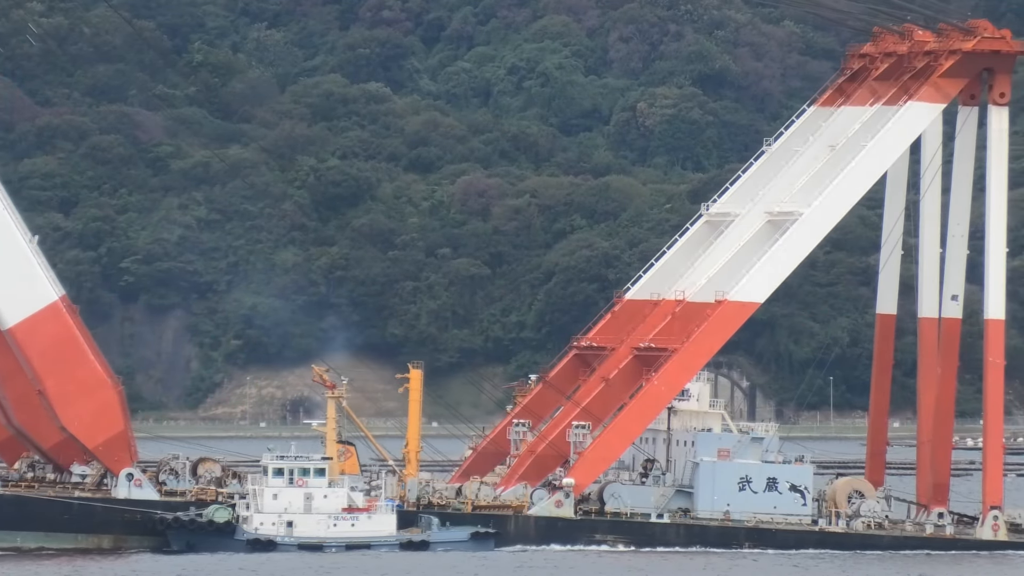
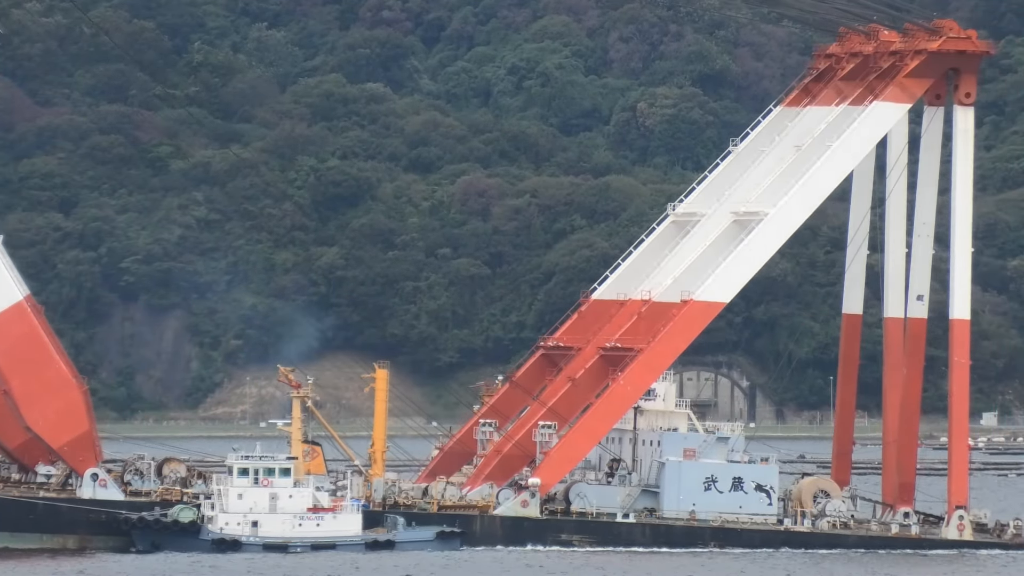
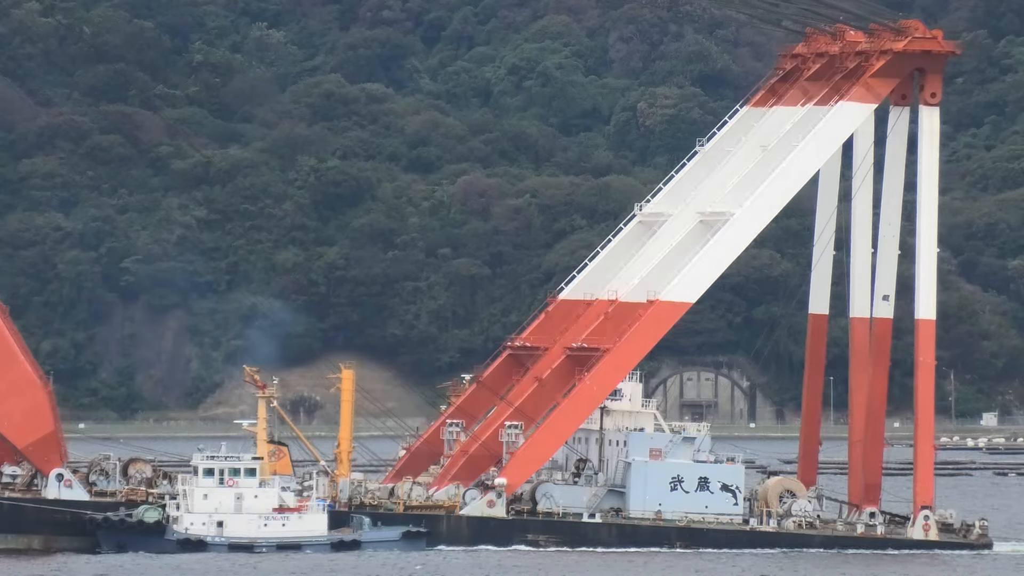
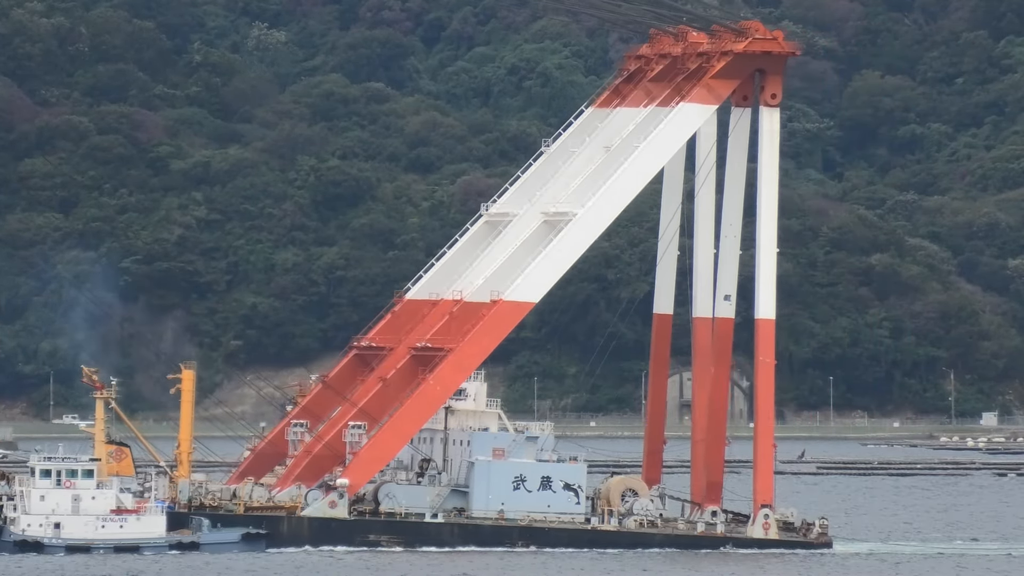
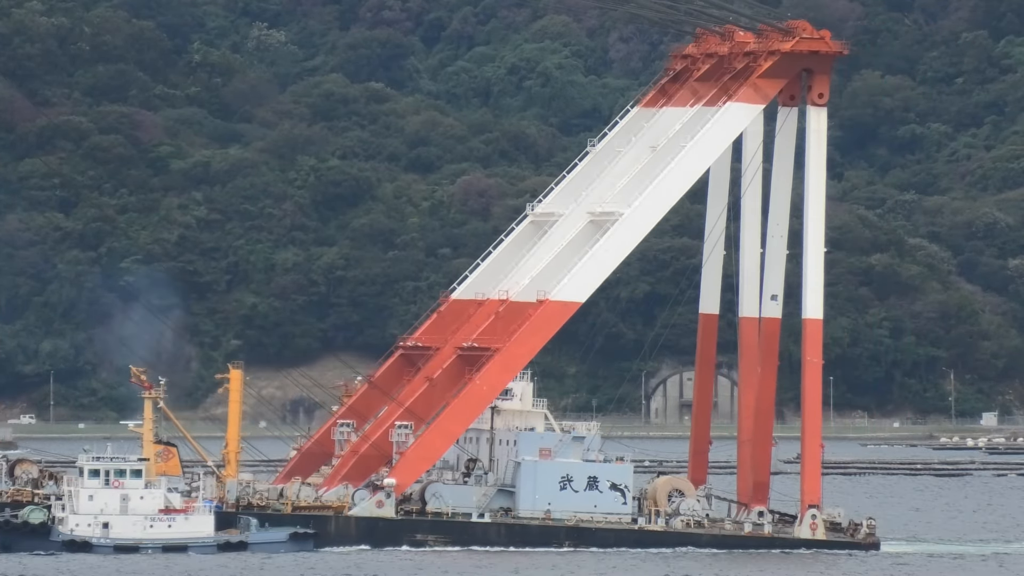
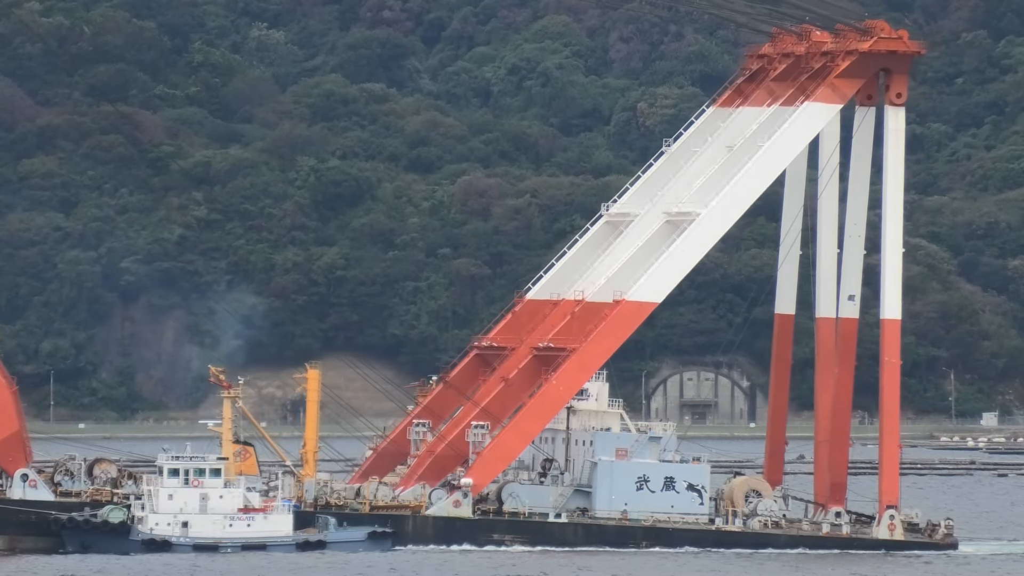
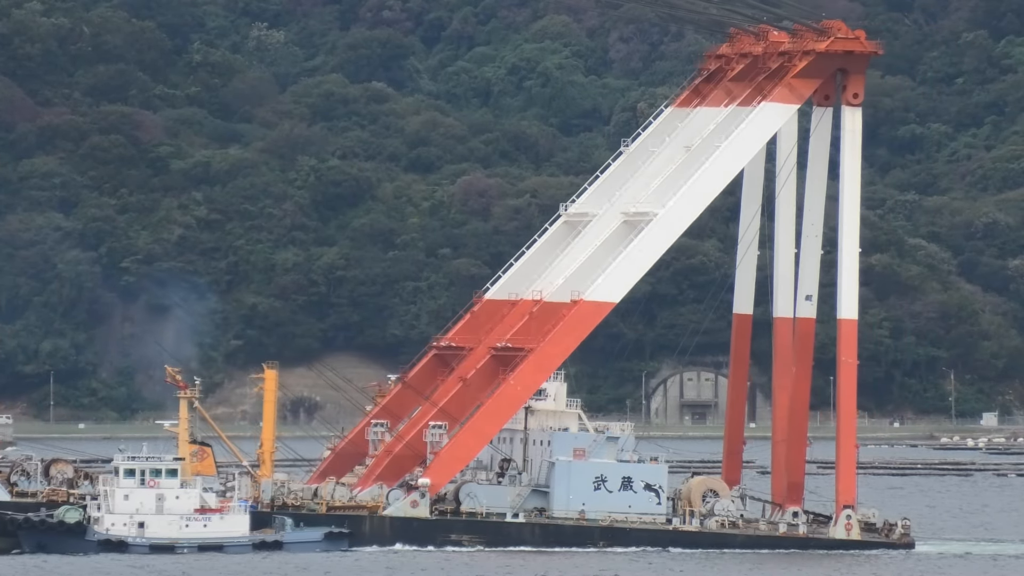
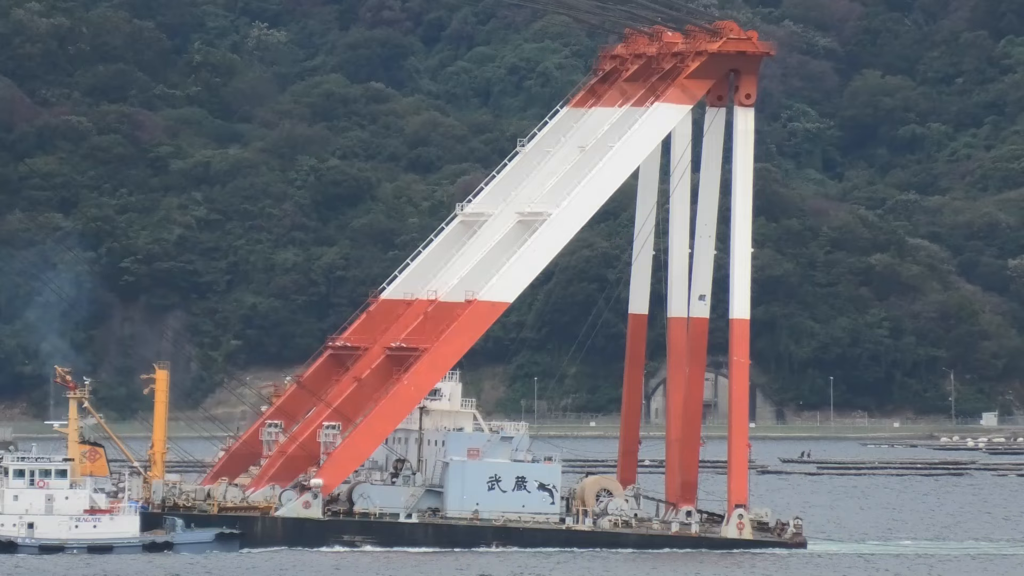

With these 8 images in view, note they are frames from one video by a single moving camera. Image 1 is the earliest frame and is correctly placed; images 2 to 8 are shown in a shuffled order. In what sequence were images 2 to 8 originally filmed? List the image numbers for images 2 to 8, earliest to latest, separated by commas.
2, 3, 6, 7, 5, 4, 8
